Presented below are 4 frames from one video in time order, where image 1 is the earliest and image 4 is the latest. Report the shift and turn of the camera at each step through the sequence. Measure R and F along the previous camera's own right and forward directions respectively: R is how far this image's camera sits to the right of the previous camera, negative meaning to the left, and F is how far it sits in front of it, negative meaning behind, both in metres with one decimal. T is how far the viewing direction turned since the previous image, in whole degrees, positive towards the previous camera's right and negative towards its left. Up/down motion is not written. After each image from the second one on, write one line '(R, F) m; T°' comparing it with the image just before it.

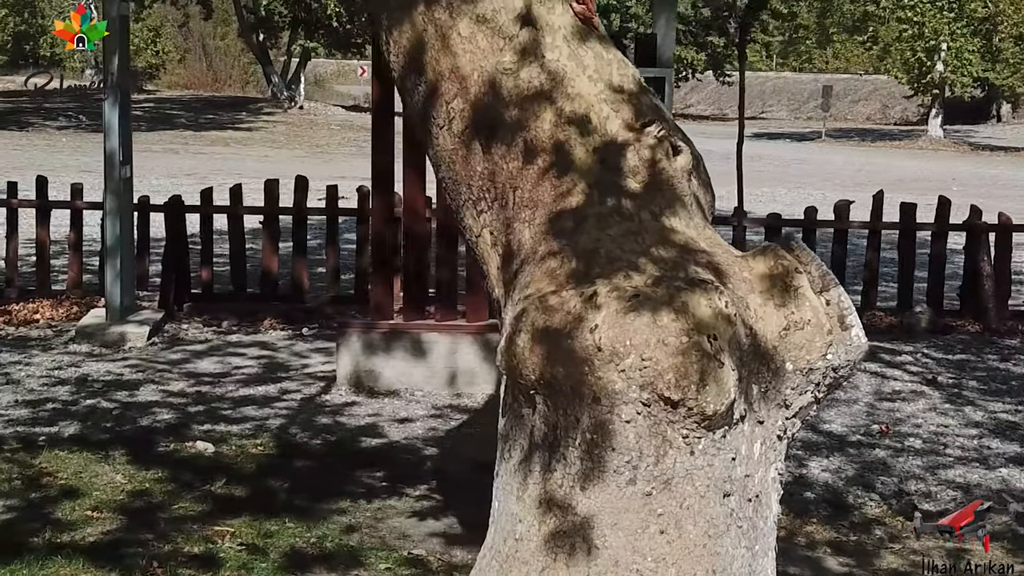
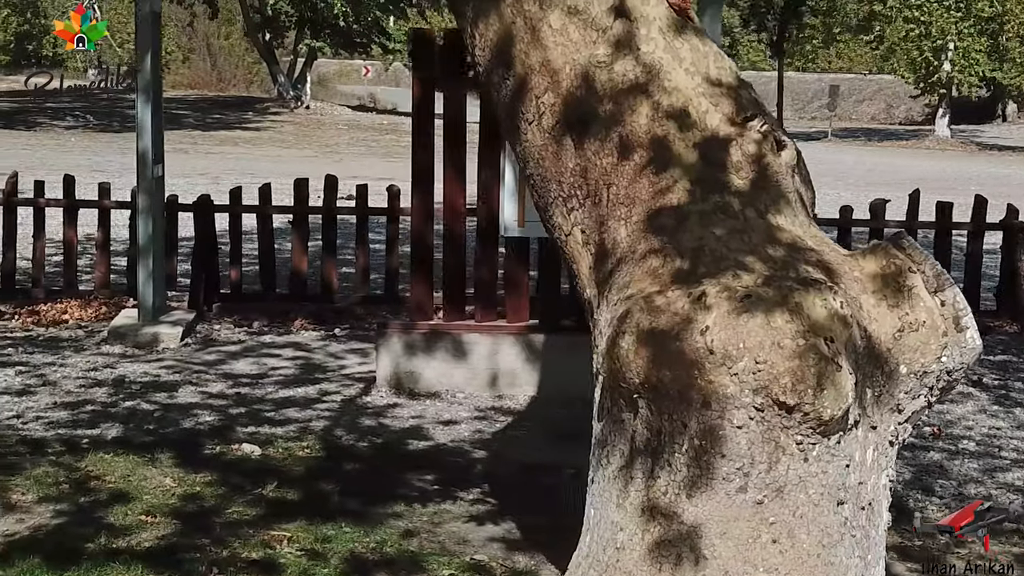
(-0.5, +0.1) m; 0°
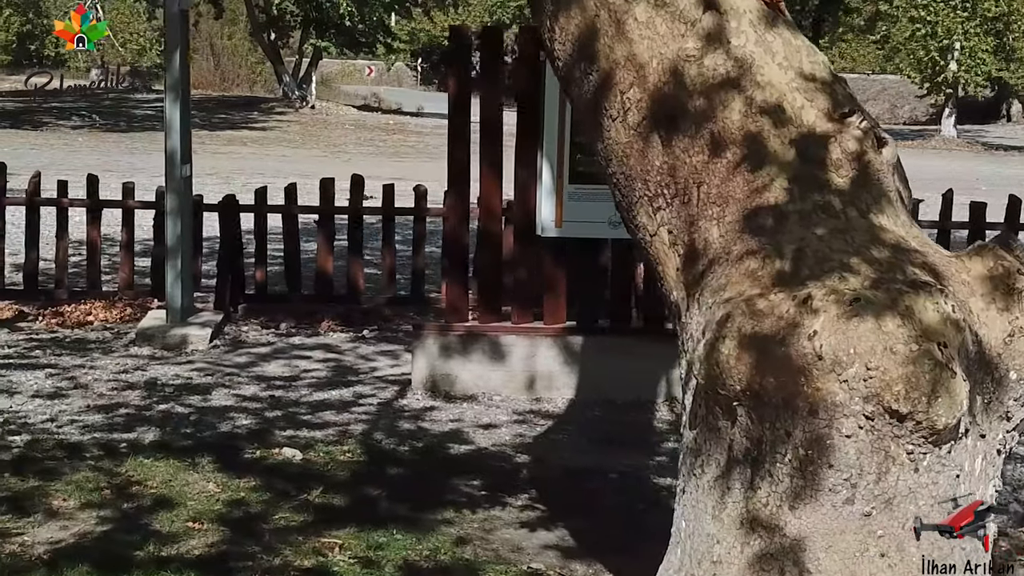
(-0.5, +0.1) m; 0°
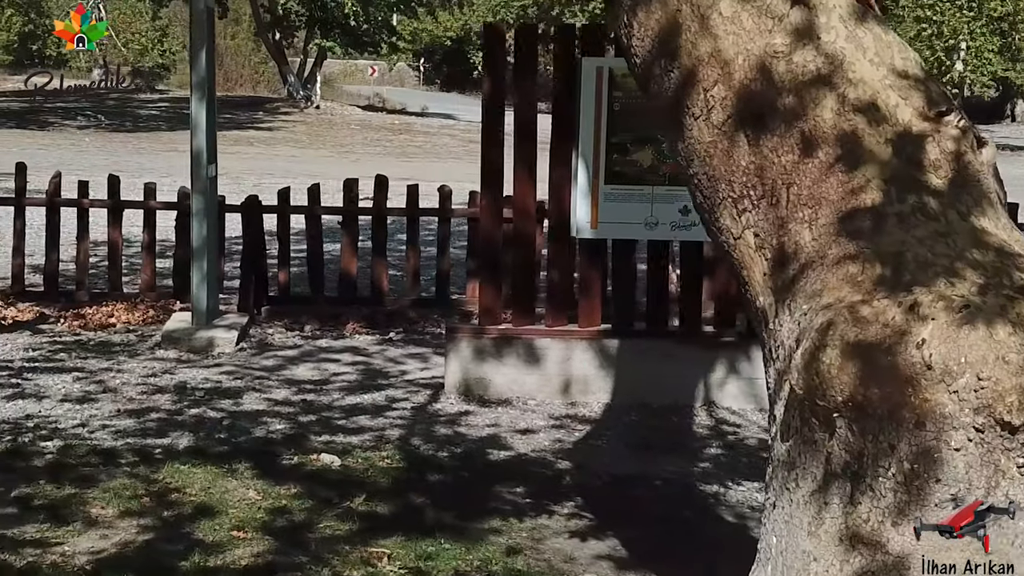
(-0.4, +0.1) m; 0°
